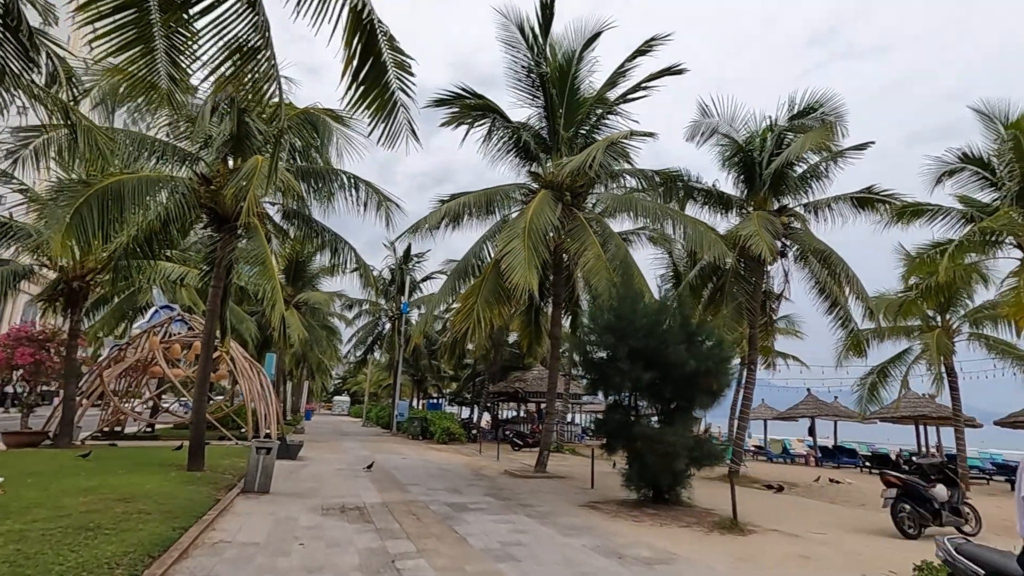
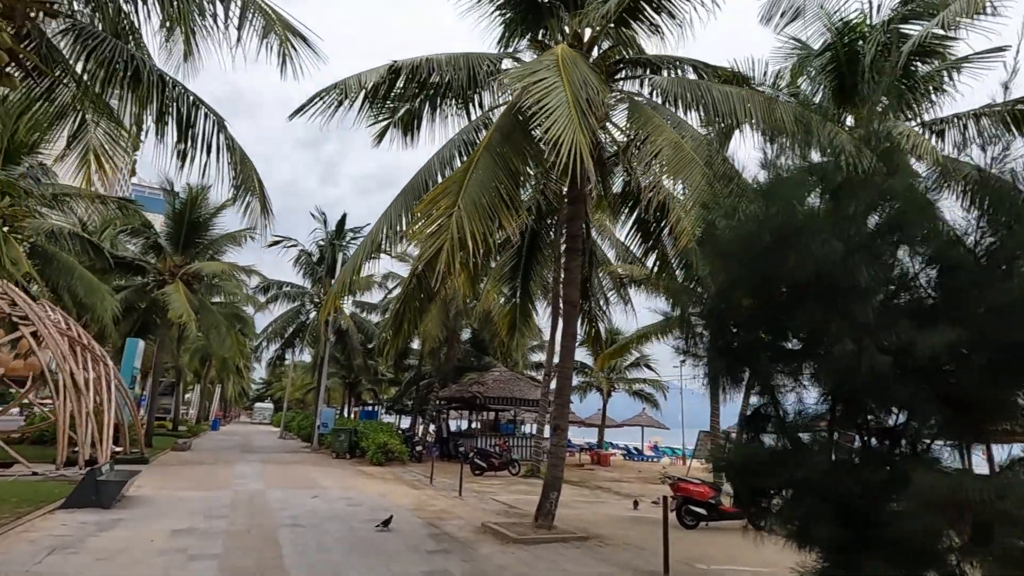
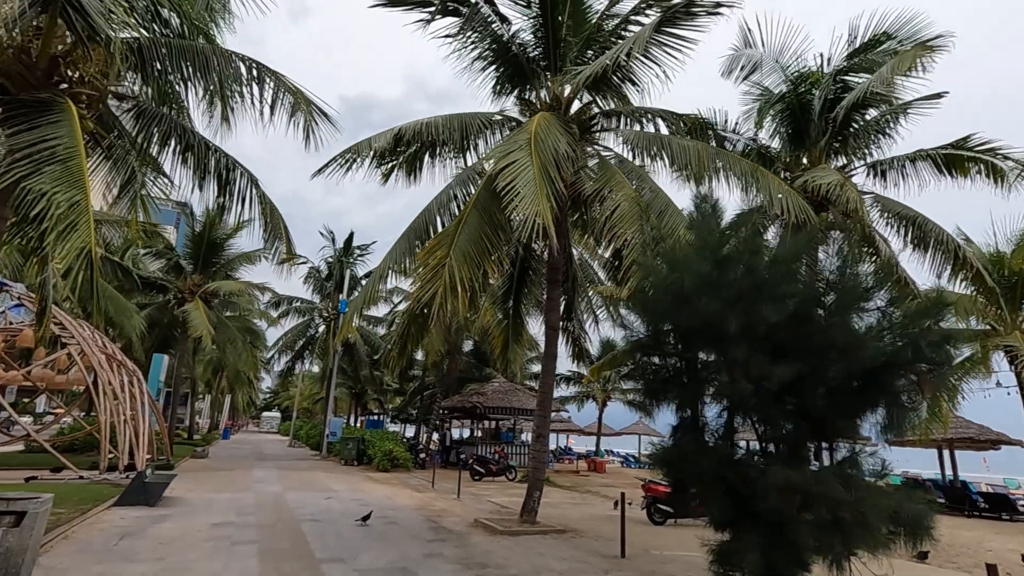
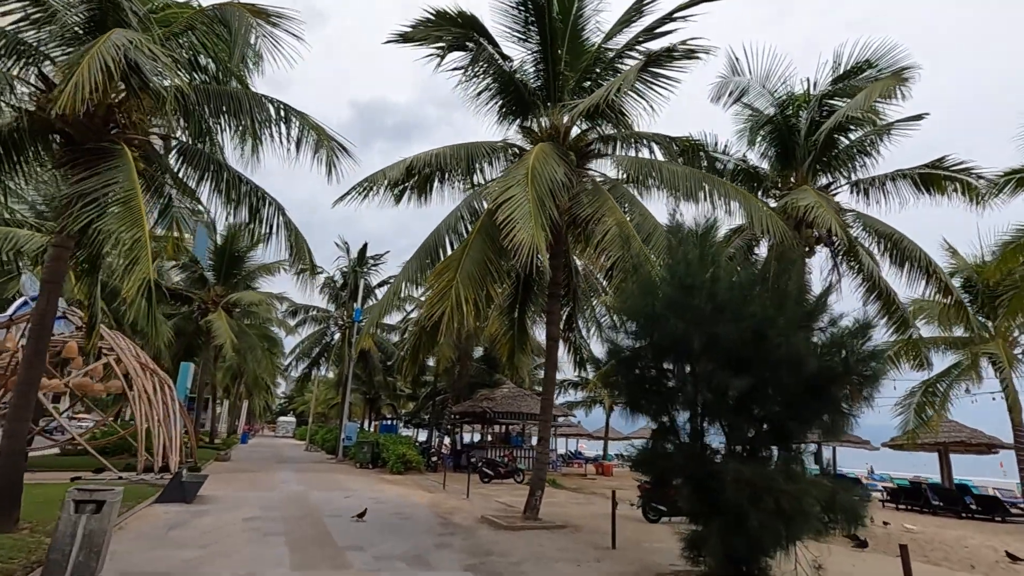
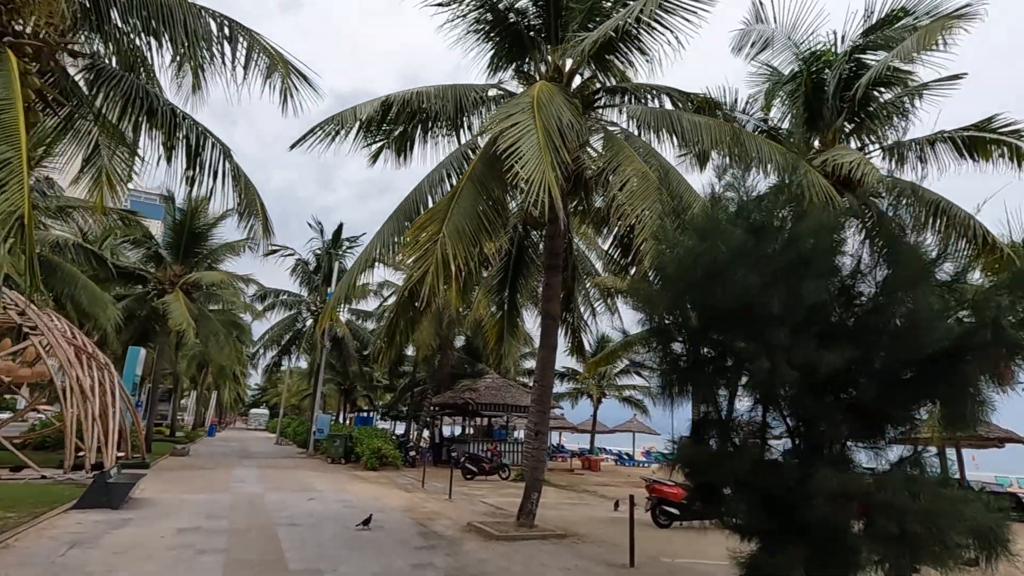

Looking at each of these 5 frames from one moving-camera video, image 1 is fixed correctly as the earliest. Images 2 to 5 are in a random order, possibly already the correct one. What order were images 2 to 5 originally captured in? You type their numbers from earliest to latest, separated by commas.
4, 3, 5, 2
